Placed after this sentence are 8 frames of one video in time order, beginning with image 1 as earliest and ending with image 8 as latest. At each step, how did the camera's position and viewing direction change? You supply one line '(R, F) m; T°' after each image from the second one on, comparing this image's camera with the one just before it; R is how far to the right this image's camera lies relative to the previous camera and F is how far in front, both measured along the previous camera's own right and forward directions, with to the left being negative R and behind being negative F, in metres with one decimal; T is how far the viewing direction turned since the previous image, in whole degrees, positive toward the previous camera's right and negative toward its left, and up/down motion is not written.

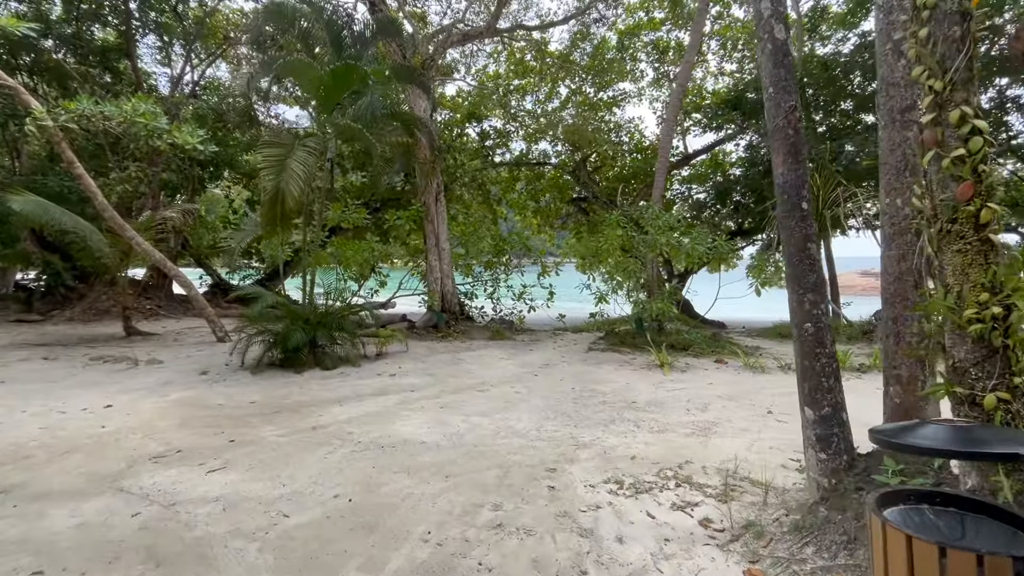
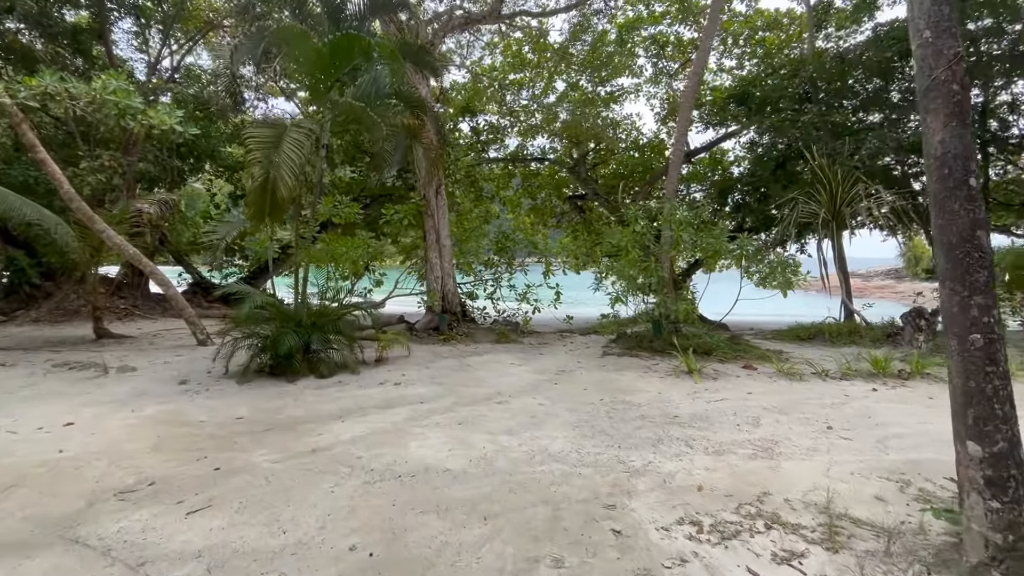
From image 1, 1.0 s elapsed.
(-0.3, +0.5) m; +2°
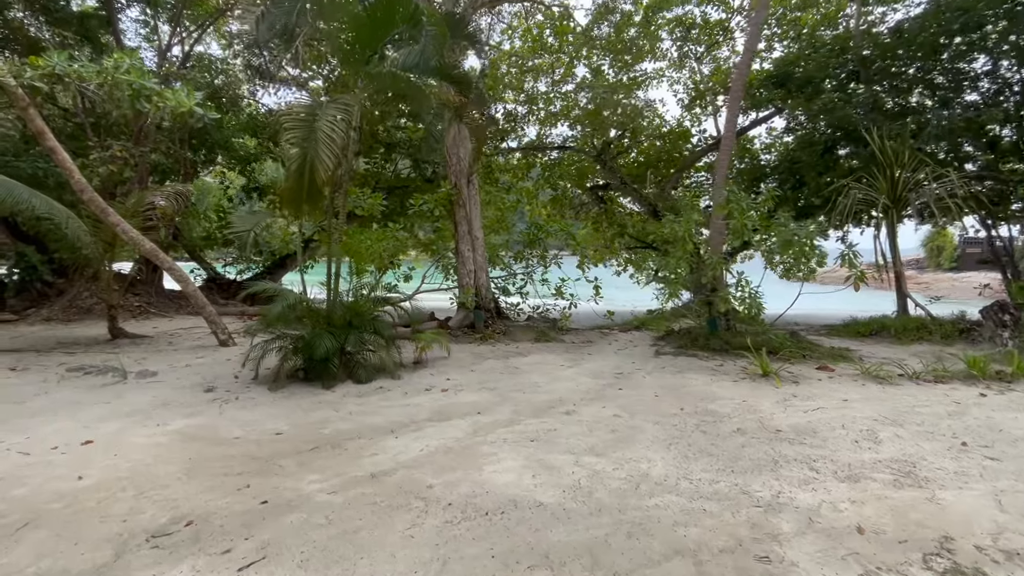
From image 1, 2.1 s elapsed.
(-0.5, +0.5) m; -1°
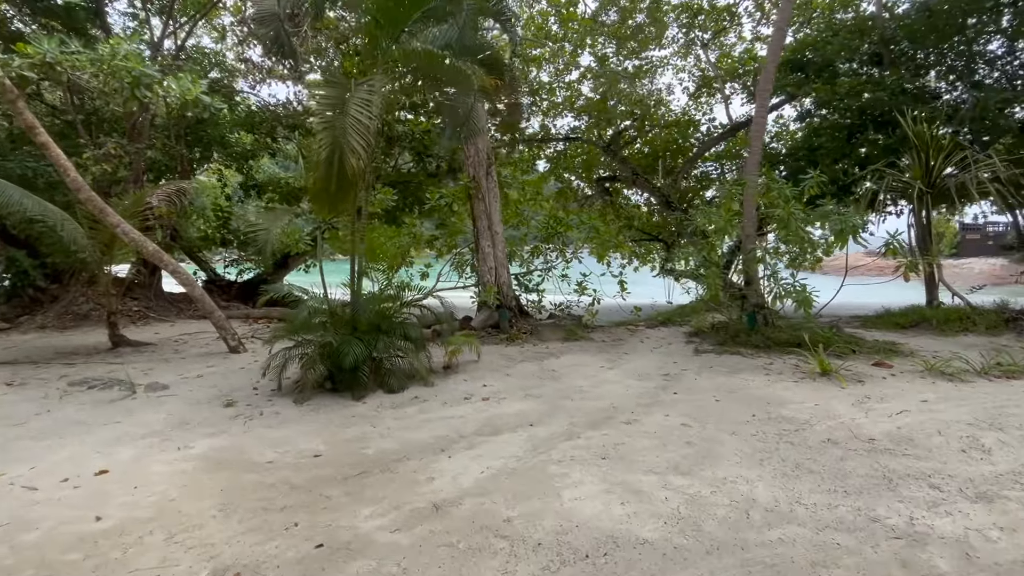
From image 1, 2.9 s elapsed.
(-0.4, +0.3) m; +1°
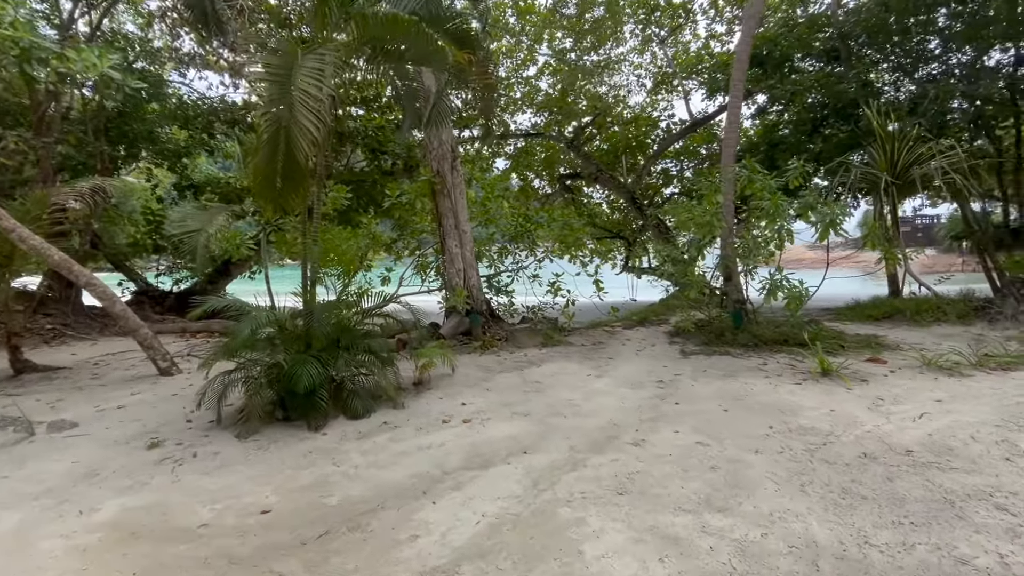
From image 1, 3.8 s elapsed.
(-0.2, +0.5) m; +5°
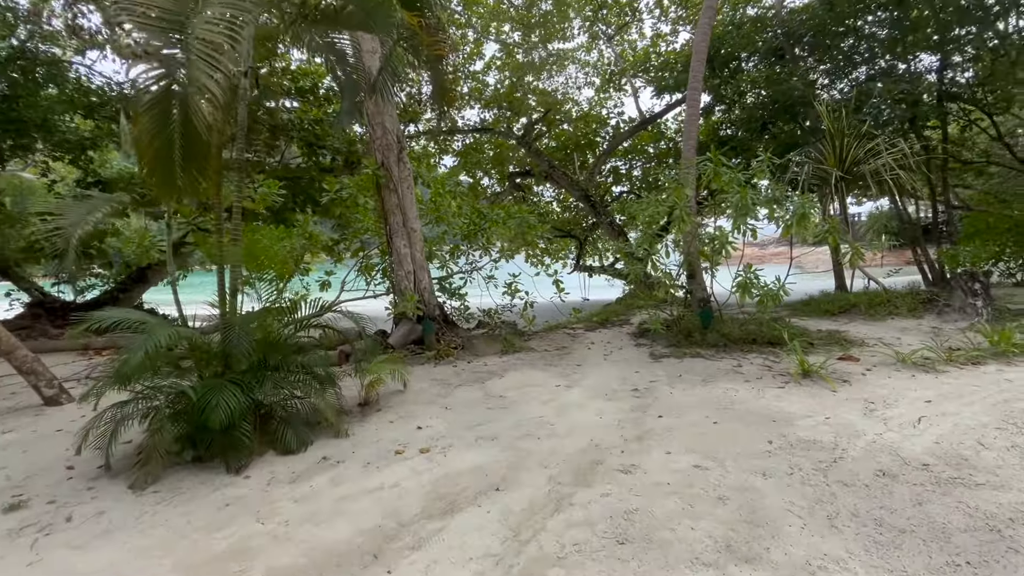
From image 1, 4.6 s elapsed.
(-0.1, +0.5) m; +6°
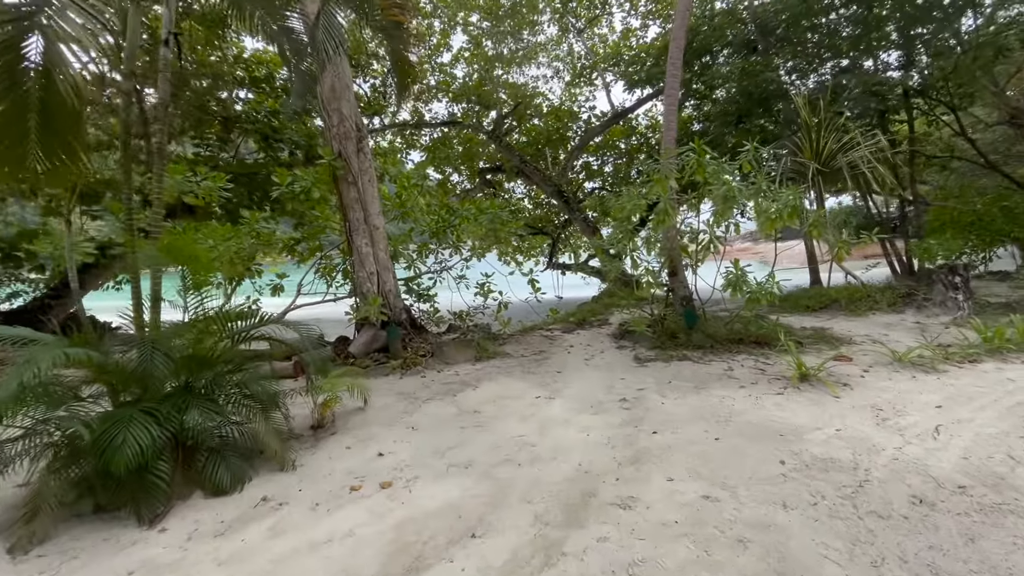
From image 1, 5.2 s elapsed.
(0.0, +0.4) m; +3°
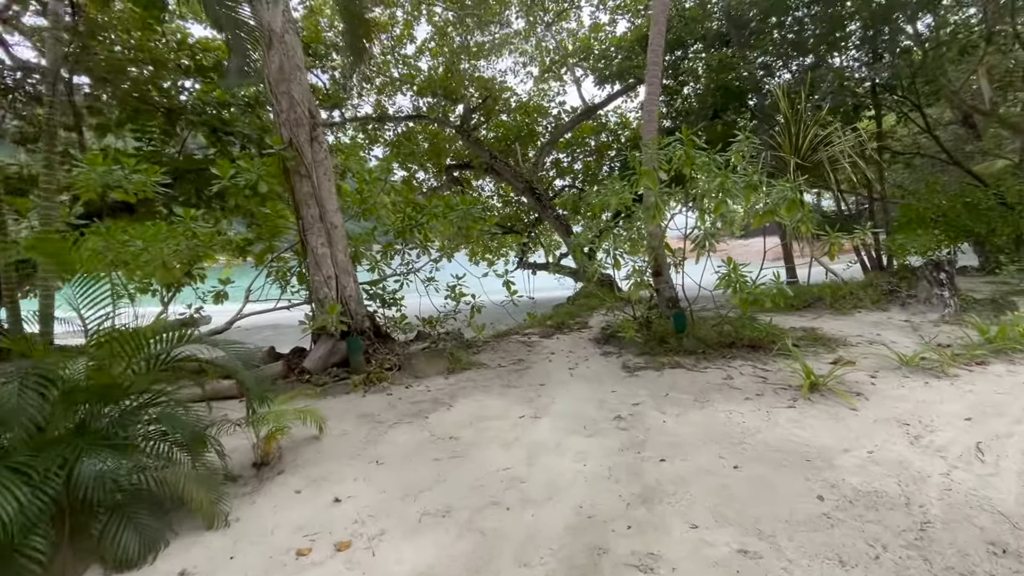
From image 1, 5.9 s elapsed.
(-0.1, +0.5) m; +4°
